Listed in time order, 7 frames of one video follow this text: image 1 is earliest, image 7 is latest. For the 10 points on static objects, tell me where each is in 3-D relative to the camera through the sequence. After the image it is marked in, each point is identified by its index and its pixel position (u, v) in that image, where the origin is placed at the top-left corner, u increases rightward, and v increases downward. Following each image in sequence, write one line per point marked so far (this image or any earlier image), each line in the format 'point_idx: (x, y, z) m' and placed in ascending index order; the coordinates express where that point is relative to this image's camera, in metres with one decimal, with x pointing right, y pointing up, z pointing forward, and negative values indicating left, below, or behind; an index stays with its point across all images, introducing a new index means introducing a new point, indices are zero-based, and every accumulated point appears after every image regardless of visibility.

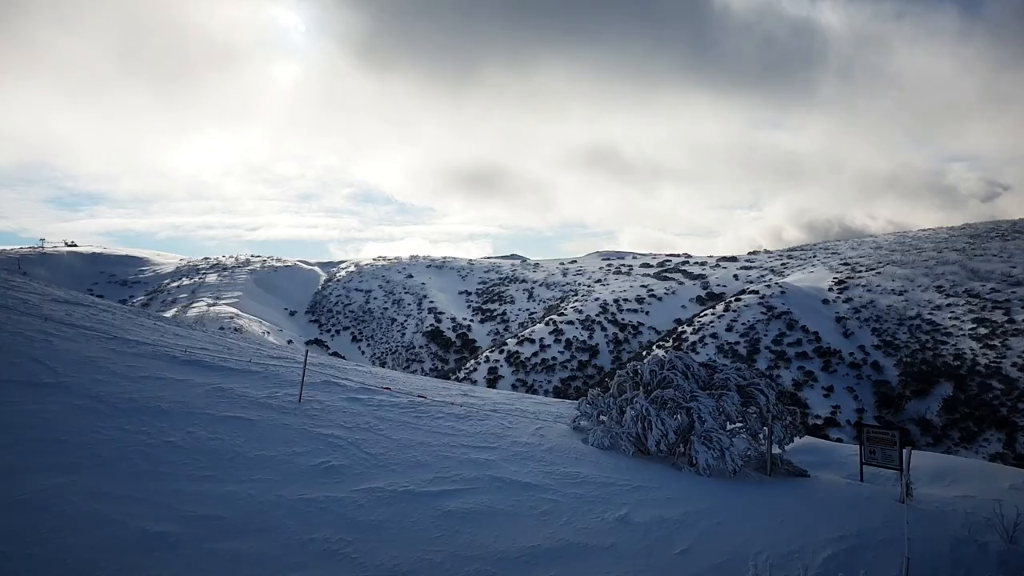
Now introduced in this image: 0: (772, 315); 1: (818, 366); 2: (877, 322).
0: (+11.1, -1.1, +19.5) m
1: (+11.0, -2.8, +16.4) m
2: (+14.3, -1.3, +17.8) m
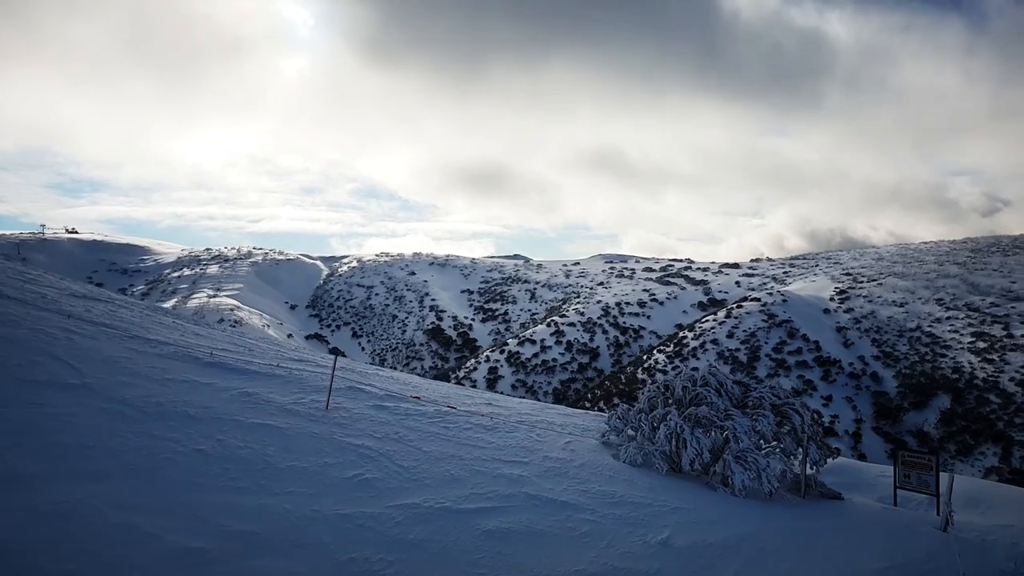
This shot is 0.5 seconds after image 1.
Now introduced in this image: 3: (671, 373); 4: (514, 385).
0: (+11.1, -1.4, +19.5) m
1: (+11.0, -3.1, +16.4) m
2: (+14.3, -1.7, +17.8) m
3: (+6.3, -3.4, +18.1) m
4: (-0.1, -4.1, +19.2) m
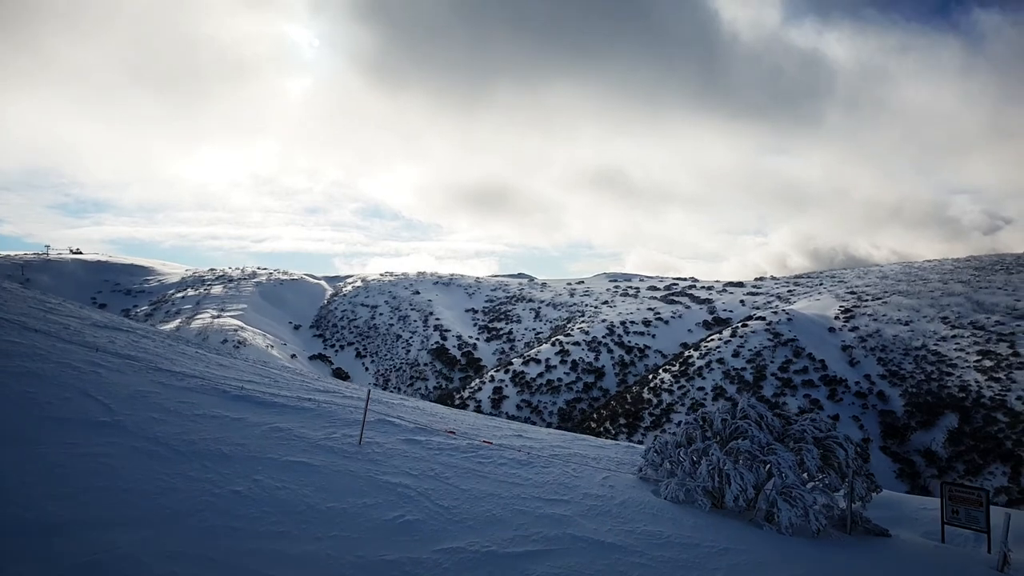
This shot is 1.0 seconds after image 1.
0: (+11.3, -2.2, +19.4) m
1: (+11.2, -3.8, +16.3) m
2: (+14.5, -2.4, +17.7) m
3: (+6.4, -4.1, +17.9) m
4: (+0.1, -4.9, +19.0) m
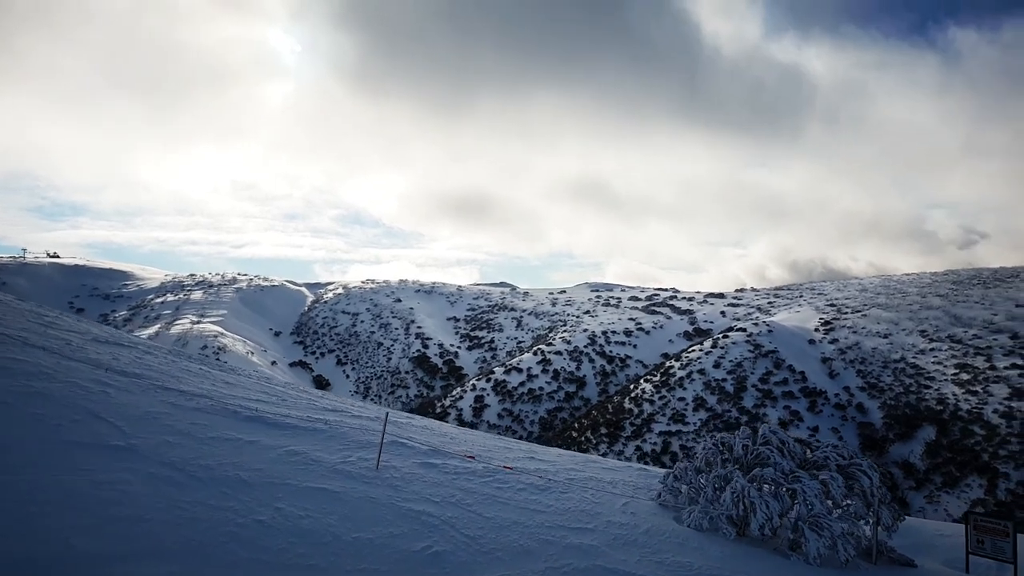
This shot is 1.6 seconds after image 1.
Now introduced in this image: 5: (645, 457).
0: (+10.8, -2.8, +19.7) m
1: (+10.7, -4.3, +16.5) m
2: (+14.0, -3.0, +18.1) m
3: (+5.9, -4.6, +18.0) m
4: (-0.5, -5.3, +18.9) m
5: (+4.2, -5.7, +15.4) m
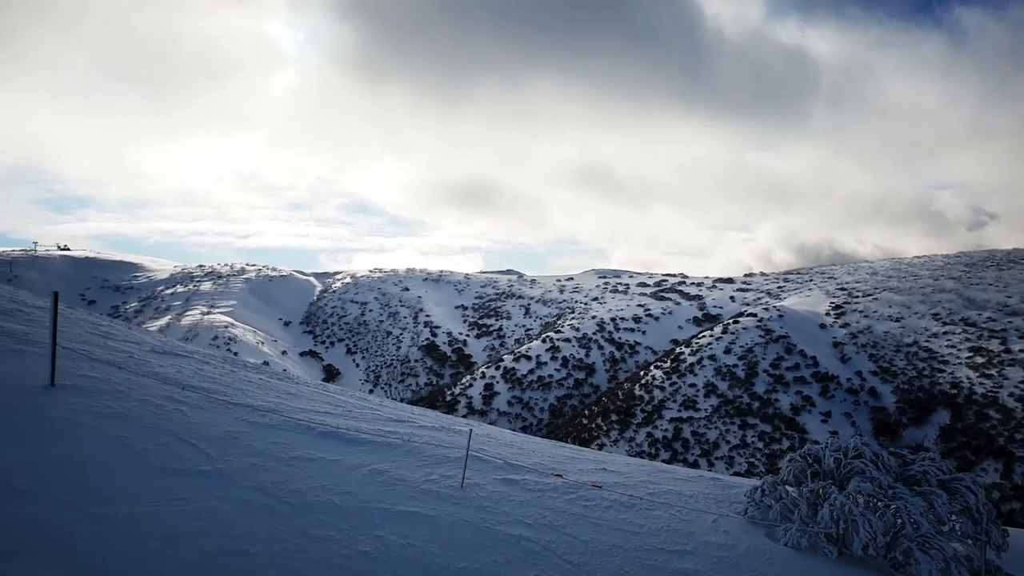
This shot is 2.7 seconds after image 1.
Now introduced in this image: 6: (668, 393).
0: (+11.2, -2.2, +19.6) m
1: (+11.2, -3.8, +16.5) m
2: (+14.4, -2.4, +18.0) m
3: (+6.4, -4.1, +18.0) m
4: (0.0, -4.8, +19.0) m
5: (+4.6, -5.2, +15.5) m
6: (+6.3, -4.2, +17.9) m
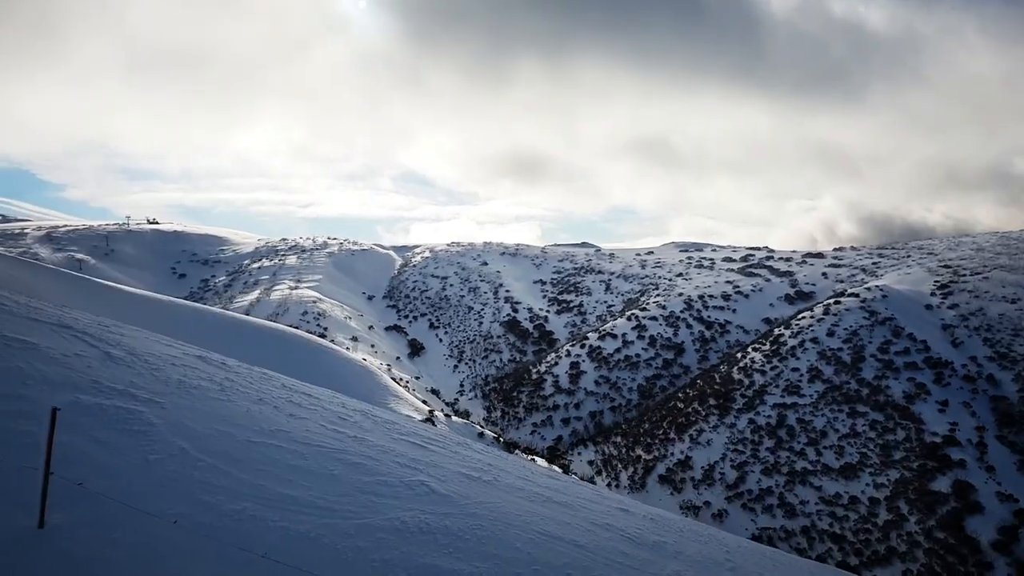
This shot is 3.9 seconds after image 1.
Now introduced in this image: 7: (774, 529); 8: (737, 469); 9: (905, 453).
0: (+15.1, -1.4, +18.3) m
1: (+14.8, -3.2, +15.3) m
2: (+18.2, -1.7, +16.5) m
3: (+10.1, -3.3, +17.1) m
4: (+3.8, -3.9, +18.4) m
5: (+8.2, -4.6, +14.7) m
6: (+10.0, -3.4, +17.0) m
7: (+6.4, -5.9, +11.2) m
8: (+6.4, -5.1, +13.0) m
9: (+10.3, -4.3, +12.0) m
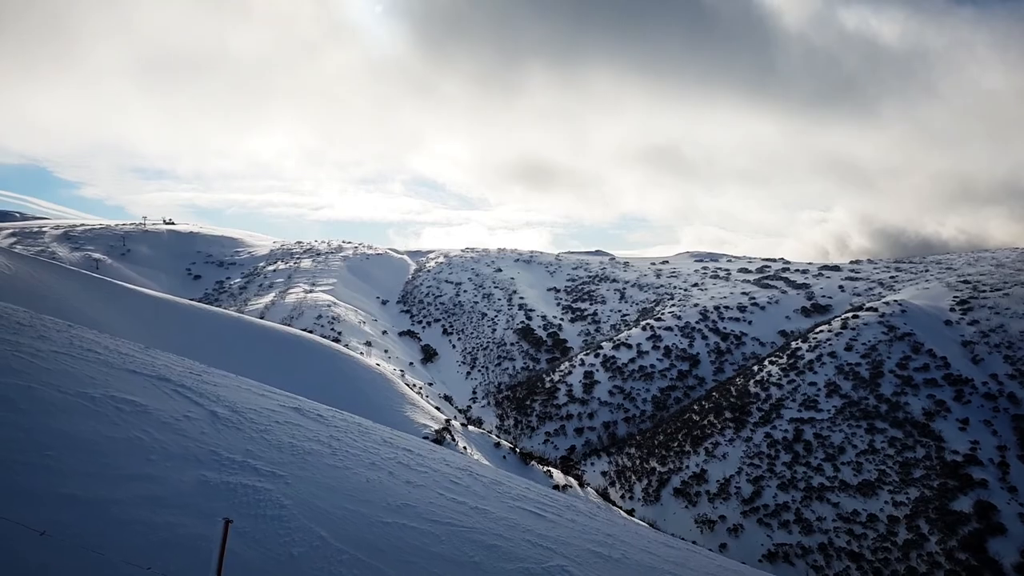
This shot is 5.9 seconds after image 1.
0: (+15.7, -2.0, +18.0) m
1: (+15.4, -3.8, +15.0) m
2: (+18.8, -2.4, +16.3) m
3: (+10.7, -3.8, +16.9) m
4: (+4.4, -4.3, +18.3) m
5: (+8.8, -5.1, +14.5) m
6: (+10.6, -3.9, +16.8) m
7: (+6.9, -6.3, +11.1) m
8: (+6.9, -5.5, +12.8) m
9: (+10.8, -4.8, +11.8) m
